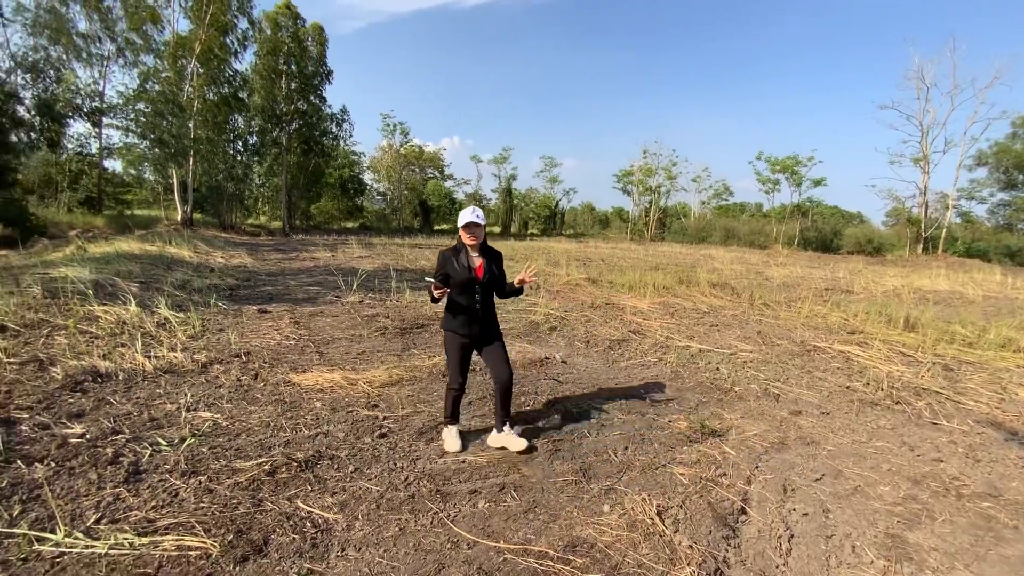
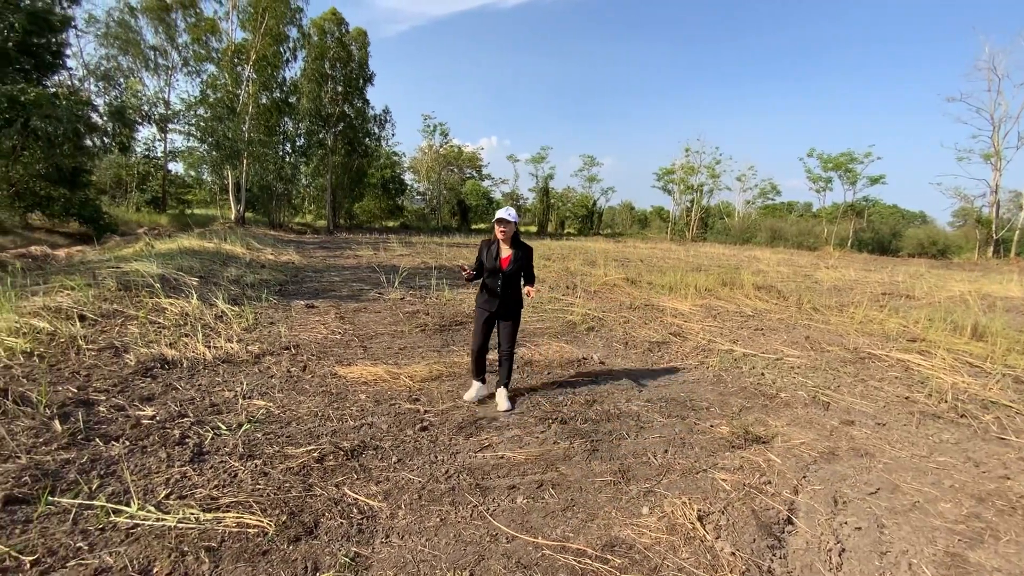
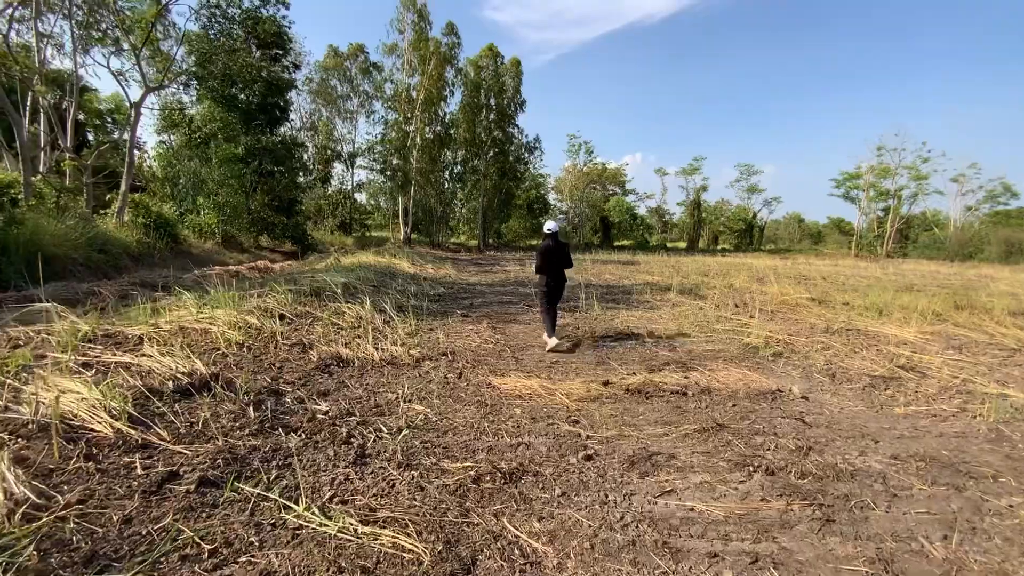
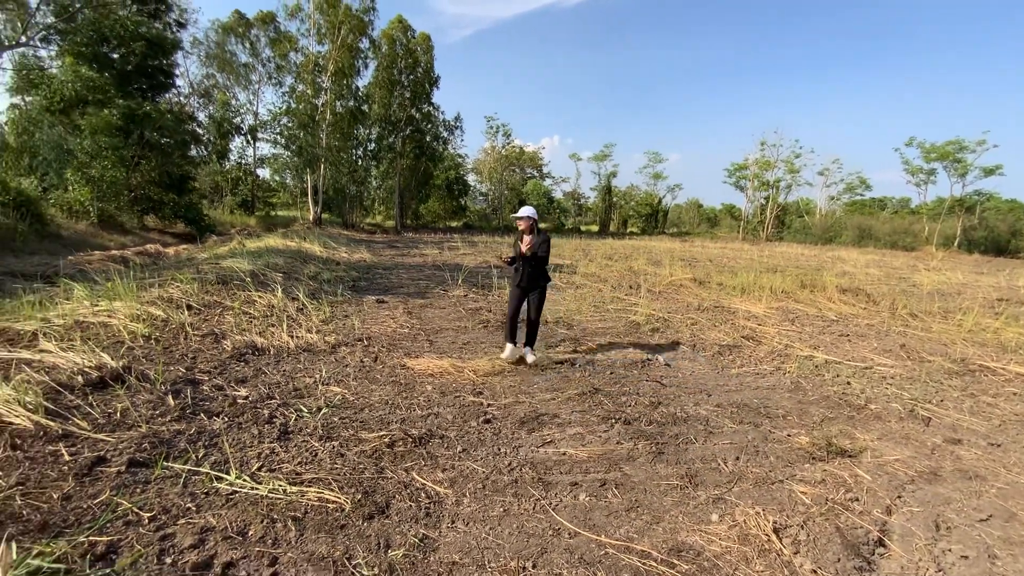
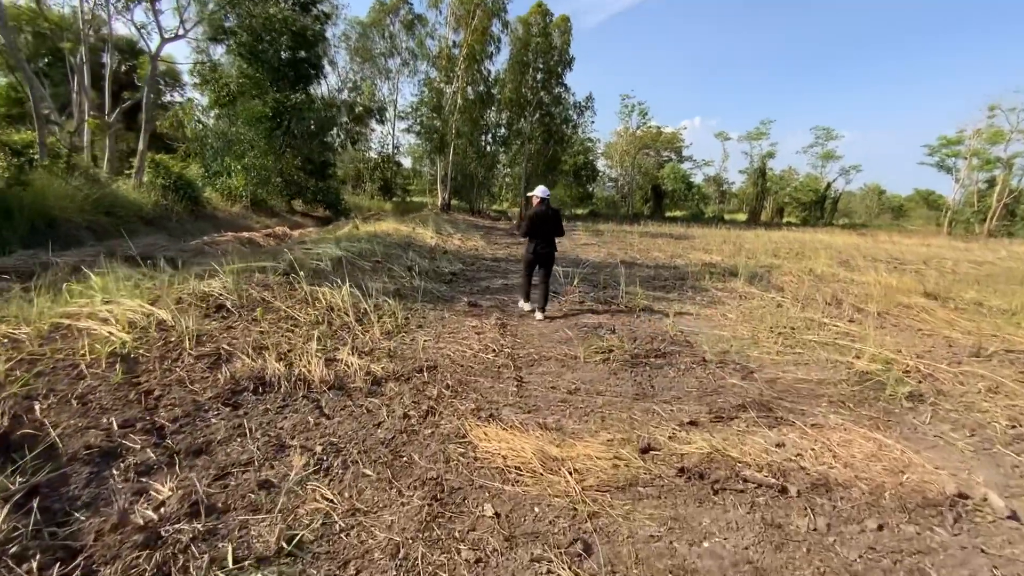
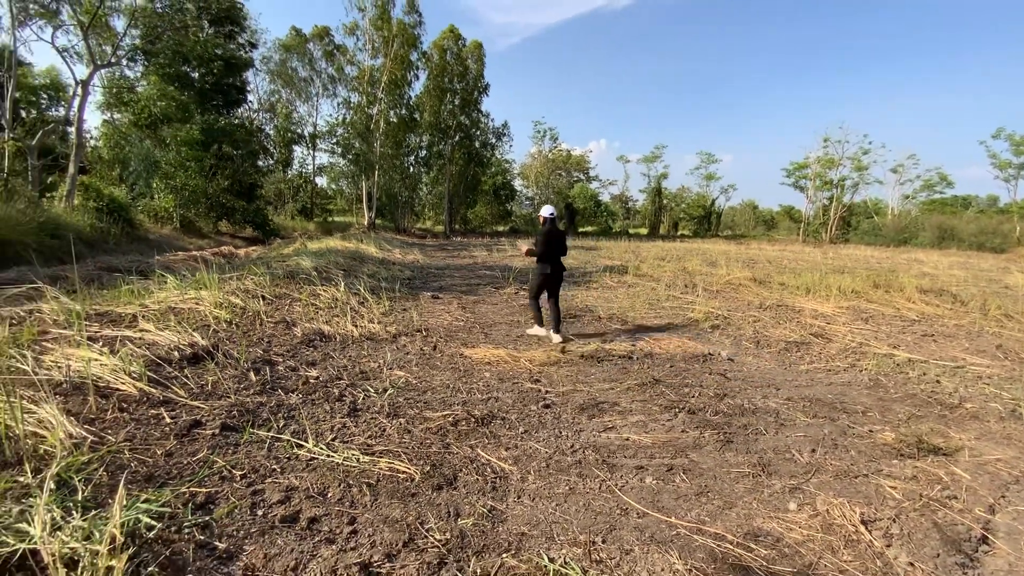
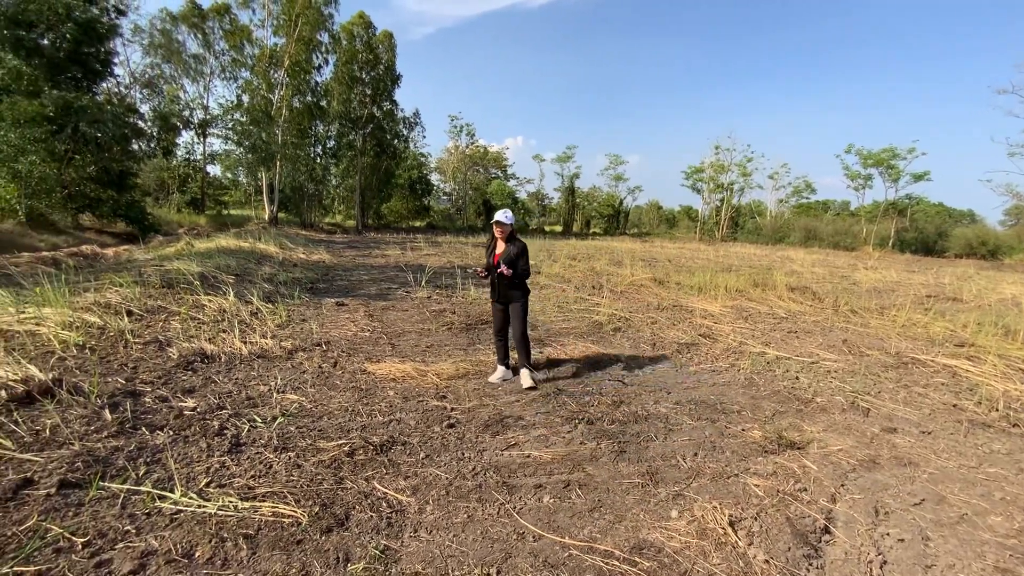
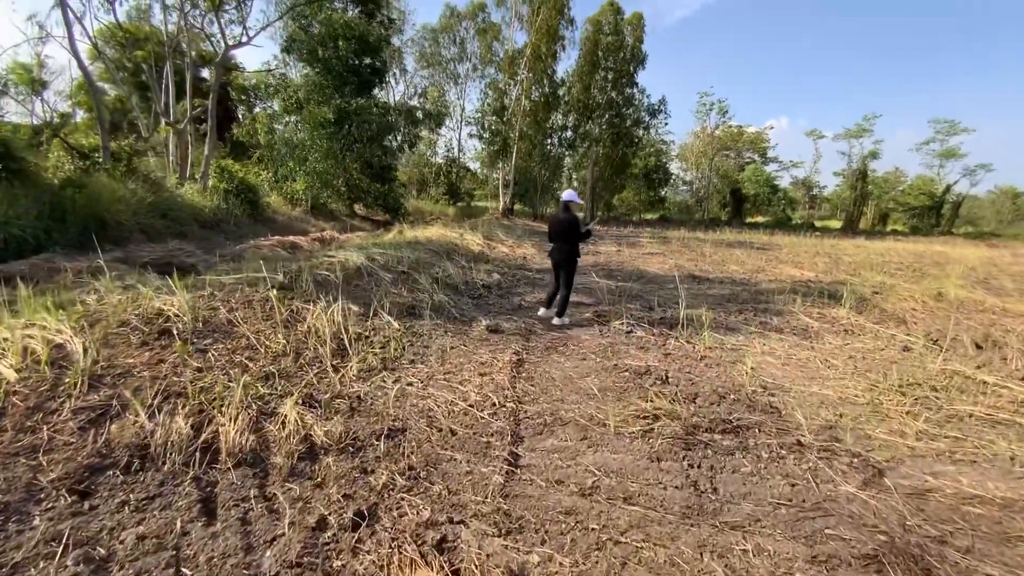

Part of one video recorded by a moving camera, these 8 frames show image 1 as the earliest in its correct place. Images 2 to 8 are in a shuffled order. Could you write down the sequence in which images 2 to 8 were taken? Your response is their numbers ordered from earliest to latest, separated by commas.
2, 7, 4, 6, 3, 5, 8
